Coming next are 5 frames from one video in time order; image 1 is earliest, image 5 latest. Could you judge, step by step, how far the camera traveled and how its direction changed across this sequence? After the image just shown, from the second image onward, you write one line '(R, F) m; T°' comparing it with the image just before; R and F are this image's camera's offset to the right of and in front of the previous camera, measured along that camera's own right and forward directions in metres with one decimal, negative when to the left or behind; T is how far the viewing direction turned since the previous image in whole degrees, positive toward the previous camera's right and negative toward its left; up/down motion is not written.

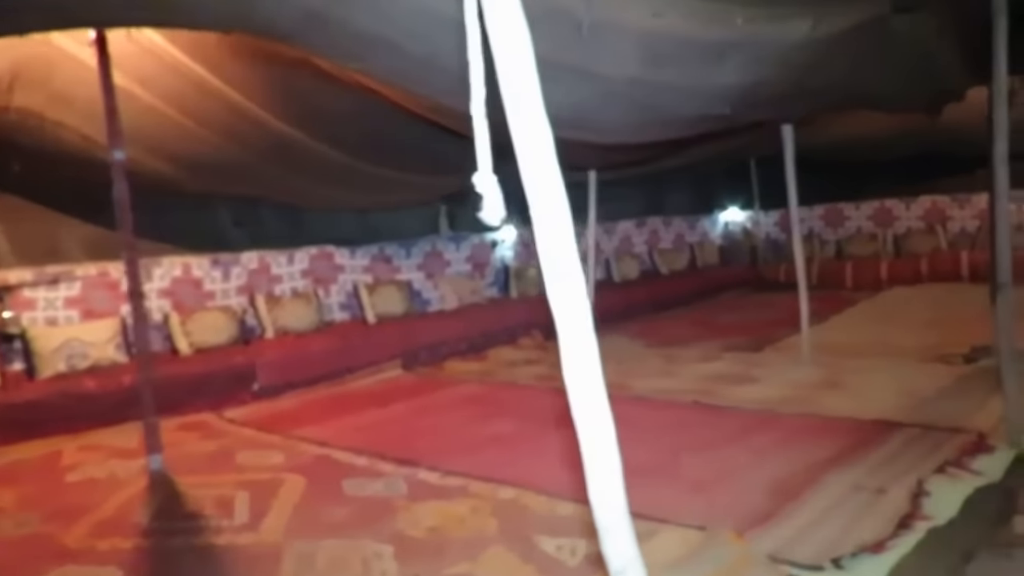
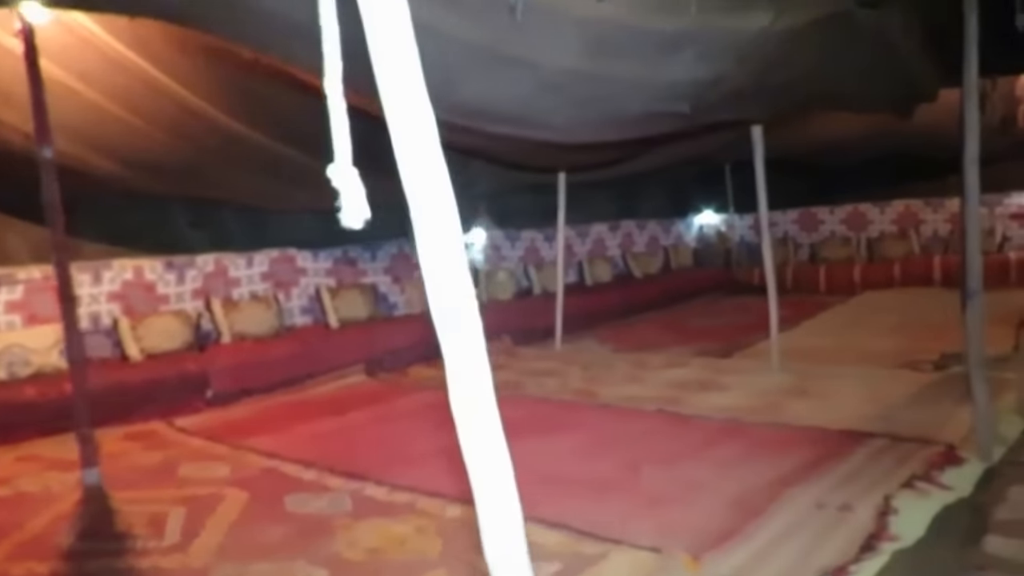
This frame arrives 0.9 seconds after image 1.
(+0.1, +0.1) m; +1°
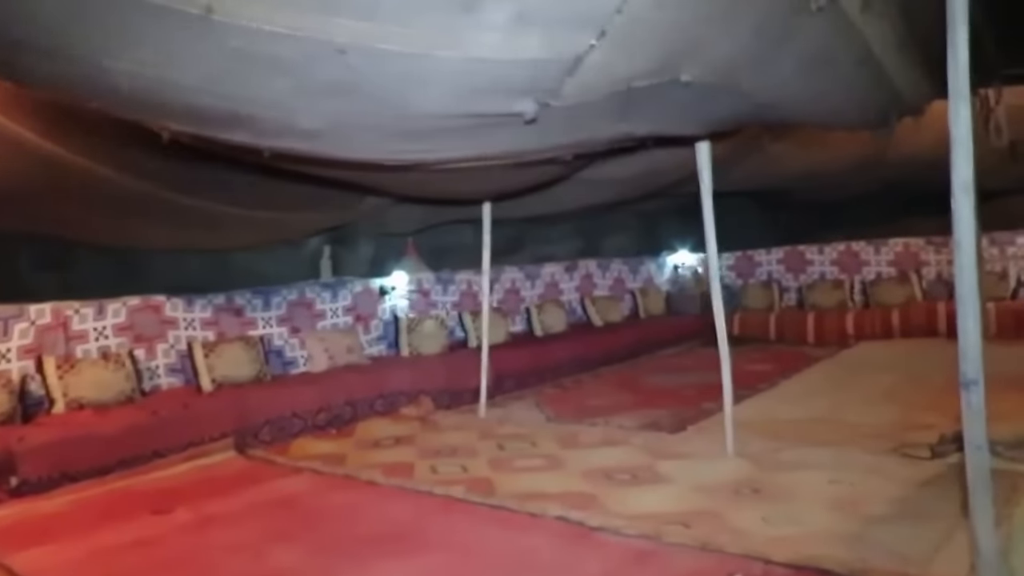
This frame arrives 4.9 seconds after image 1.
(+0.7, +0.9) m; -1°
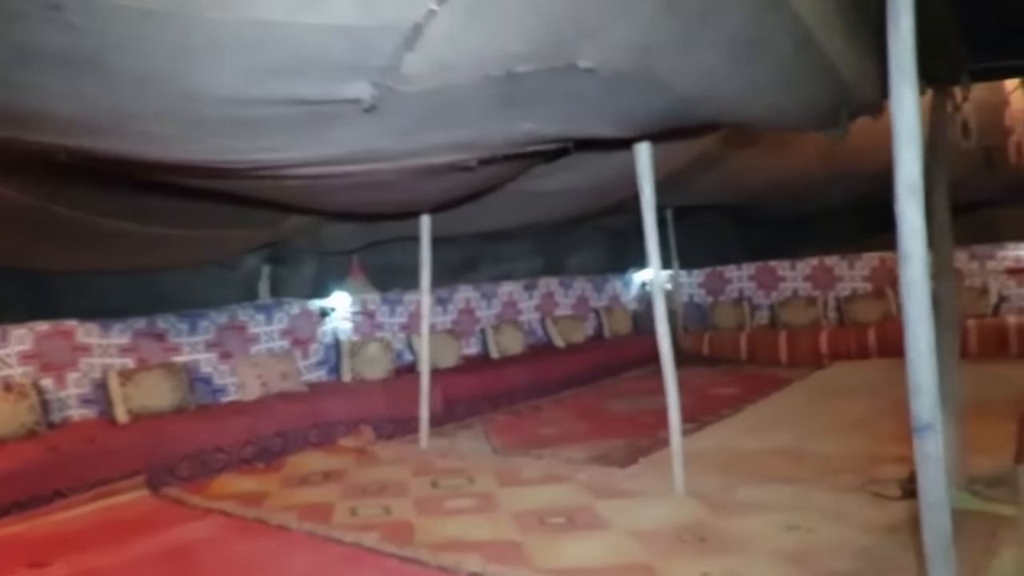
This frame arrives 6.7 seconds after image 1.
(+0.3, +0.3) m; +1°
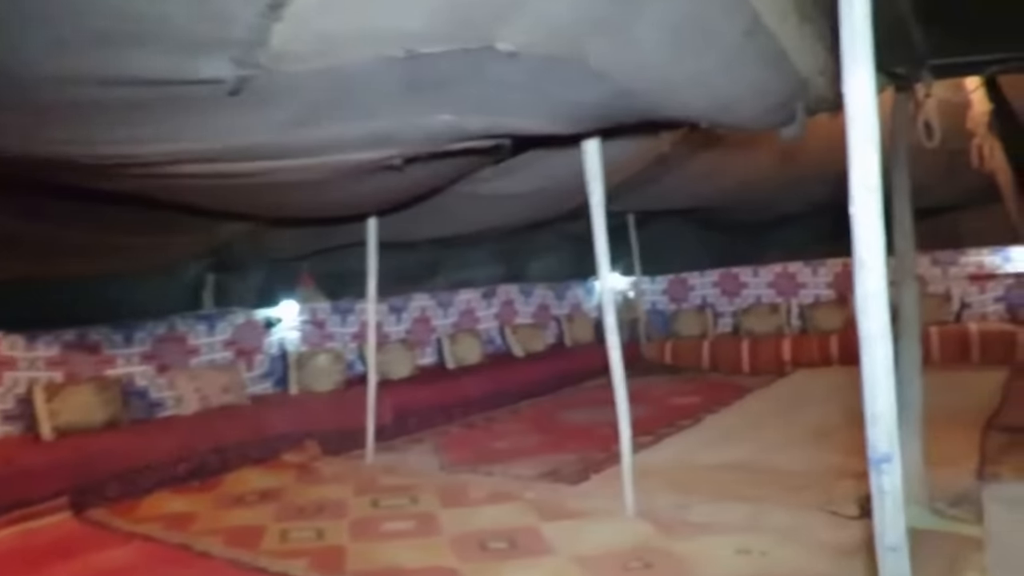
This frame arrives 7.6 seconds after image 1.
(+0.2, +0.2) m; +2°
